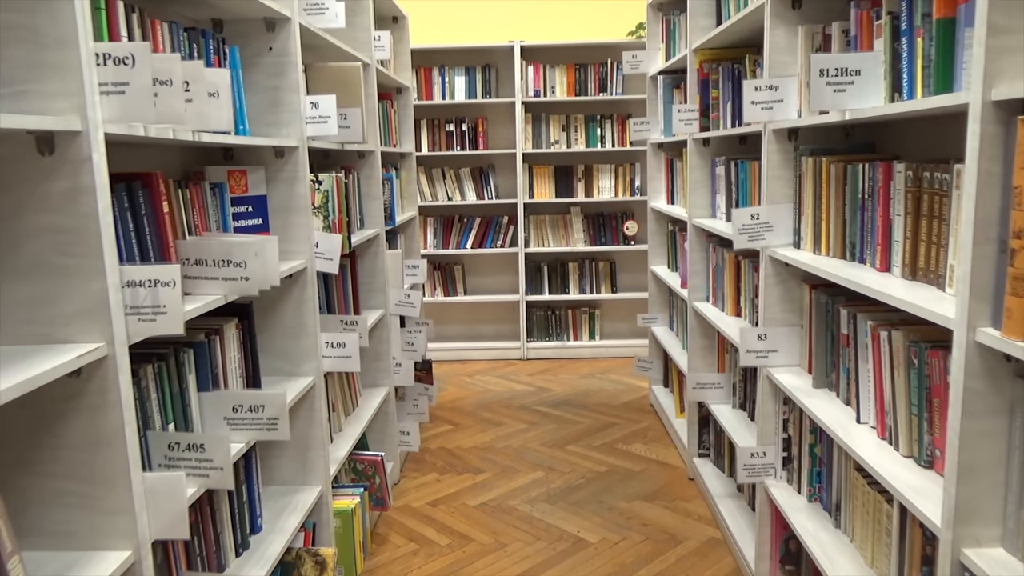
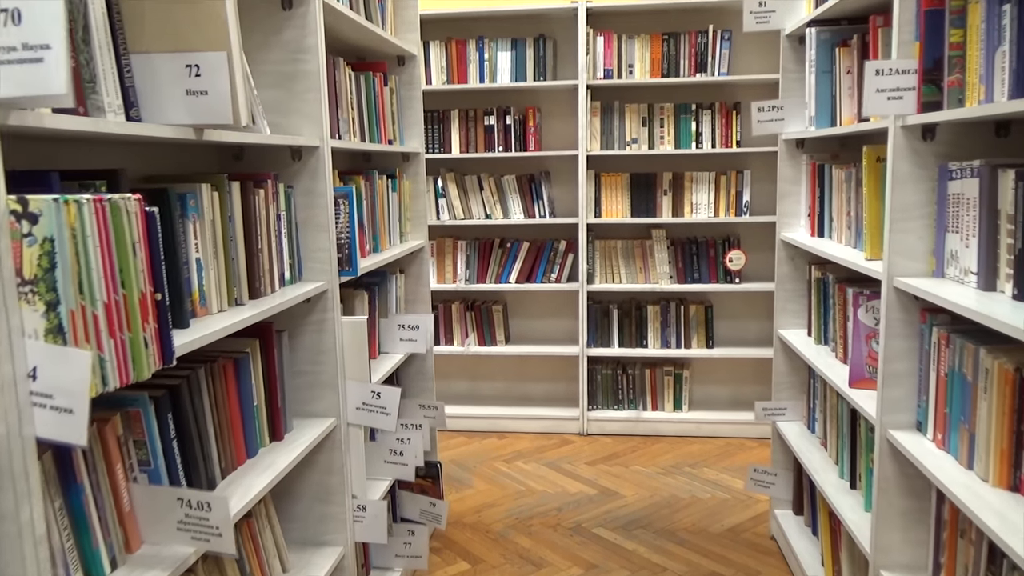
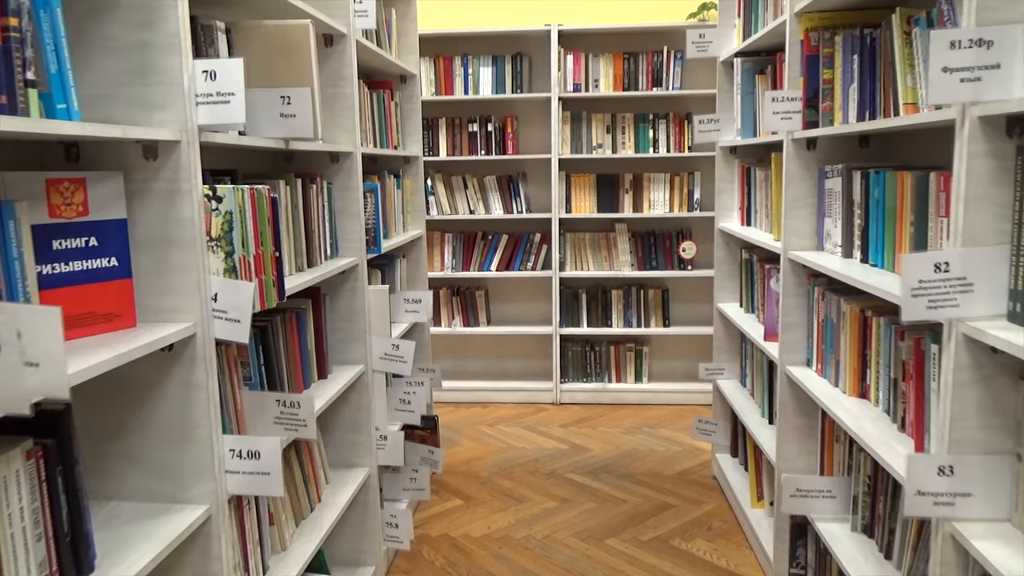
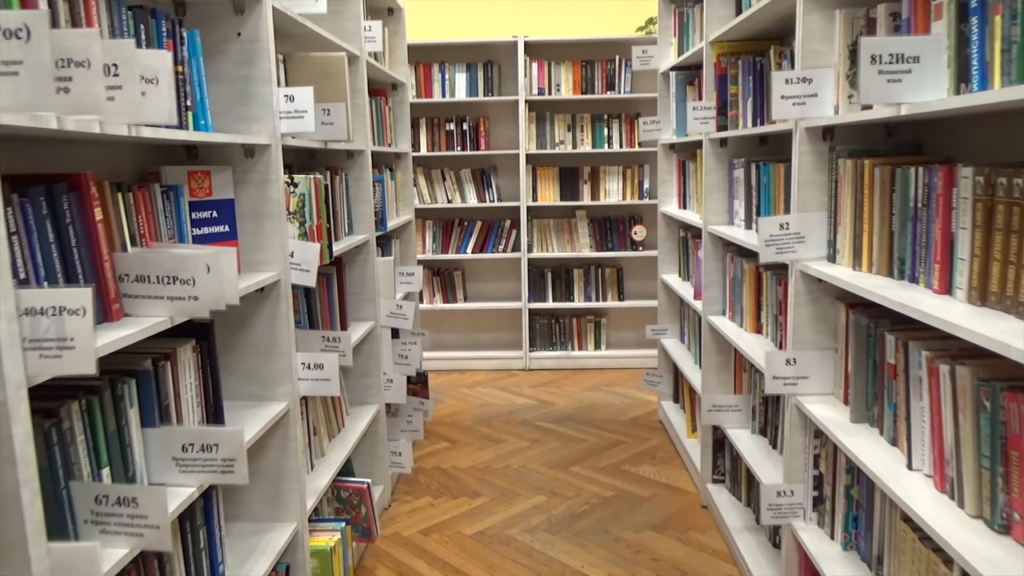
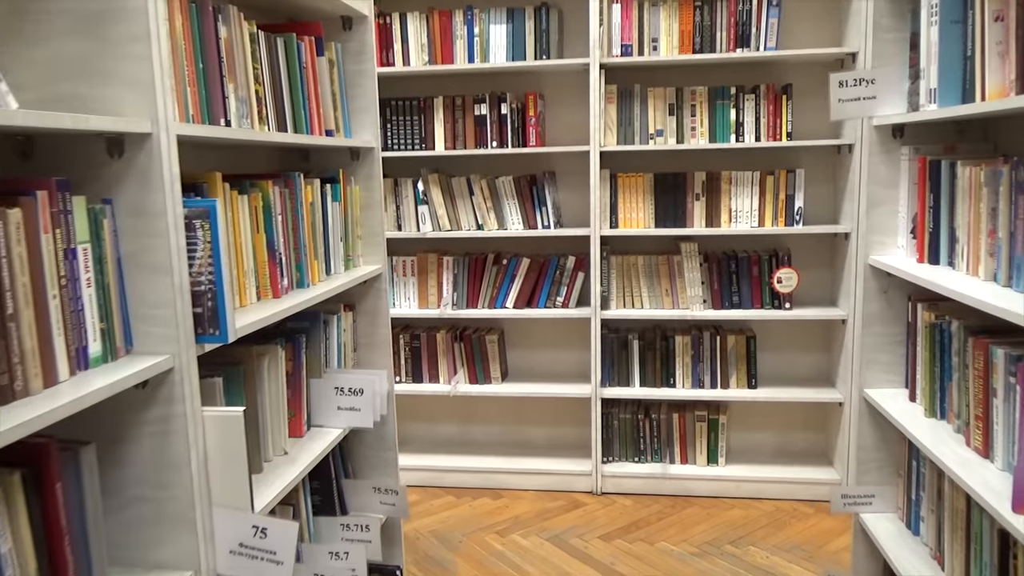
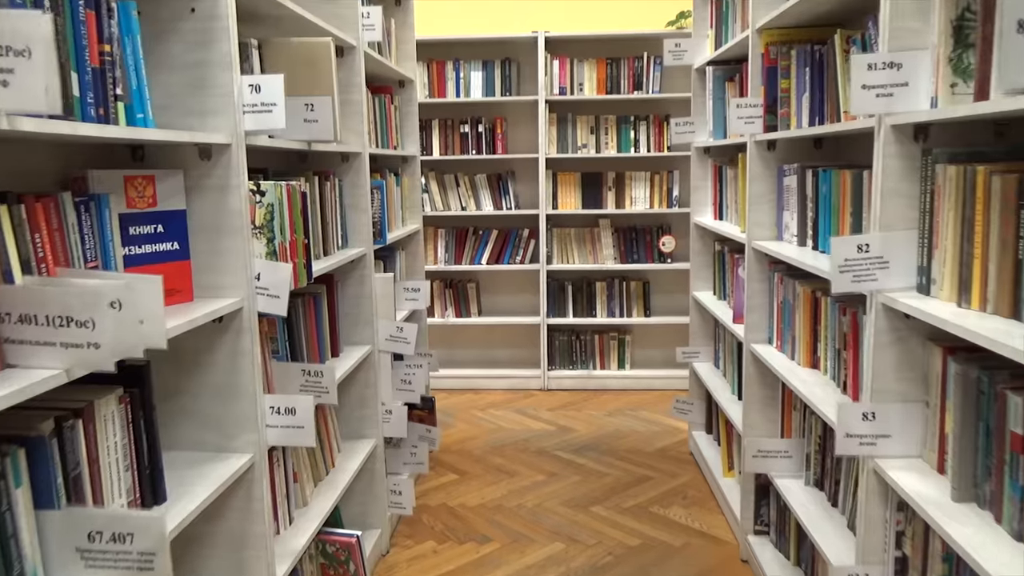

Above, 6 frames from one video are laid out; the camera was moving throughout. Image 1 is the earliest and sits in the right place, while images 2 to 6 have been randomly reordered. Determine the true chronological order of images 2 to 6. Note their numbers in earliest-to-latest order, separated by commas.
4, 6, 3, 2, 5
